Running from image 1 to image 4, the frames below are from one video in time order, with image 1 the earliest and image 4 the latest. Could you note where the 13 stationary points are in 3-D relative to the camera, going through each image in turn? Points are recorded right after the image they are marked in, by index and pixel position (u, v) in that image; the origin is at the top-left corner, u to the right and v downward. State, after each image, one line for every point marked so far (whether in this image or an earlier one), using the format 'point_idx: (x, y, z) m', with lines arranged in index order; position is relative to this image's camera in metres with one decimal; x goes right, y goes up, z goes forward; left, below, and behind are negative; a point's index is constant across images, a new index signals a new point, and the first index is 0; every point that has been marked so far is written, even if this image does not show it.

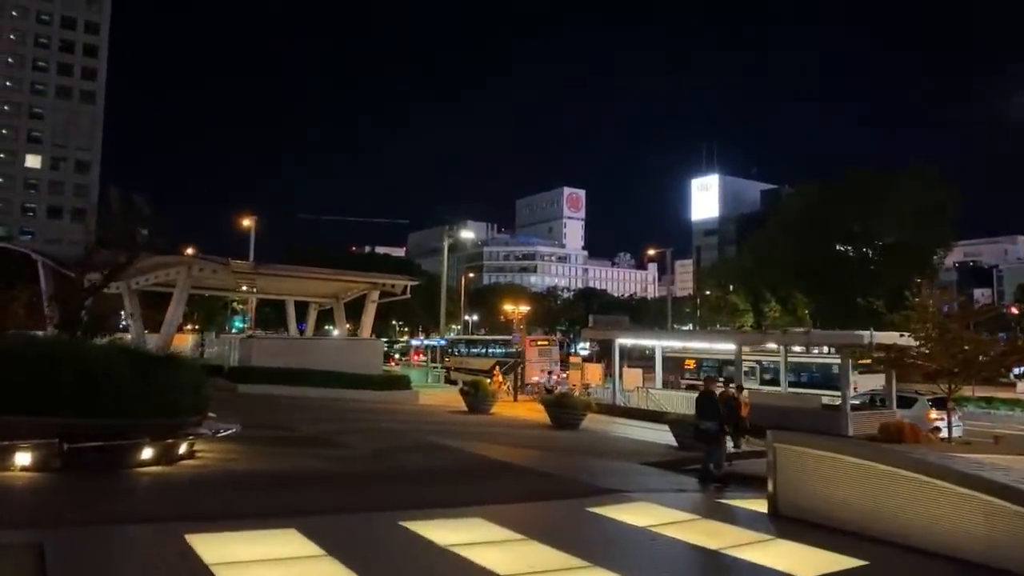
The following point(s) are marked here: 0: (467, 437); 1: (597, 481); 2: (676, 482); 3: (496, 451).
0: (-1.1, -3.8, +18.3) m
1: (+1.4, -3.2, +12.1) m
2: (+2.8, -3.3, +12.6) m
3: (-0.3, -3.6, +16.2) m
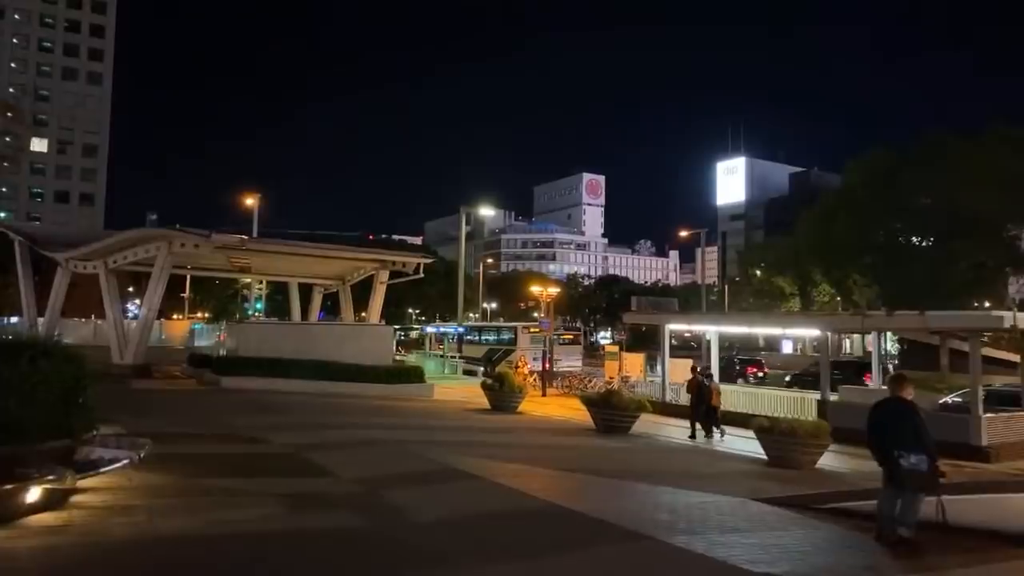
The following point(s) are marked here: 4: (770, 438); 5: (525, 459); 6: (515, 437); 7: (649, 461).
0: (-0.3, -3.1, +13.6) m
1: (+2.1, -2.6, +7.4) m
2: (+3.5, -2.7, +7.8) m
3: (+0.4, -2.9, +11.6) m
4: (+5.5, -3.2, +15.6) m
5: (+0.2, -3.2, +13.6) m
6: (+0.1, -3.4, +16.7) m
7: (+2.8, -3.6, +15.0) m
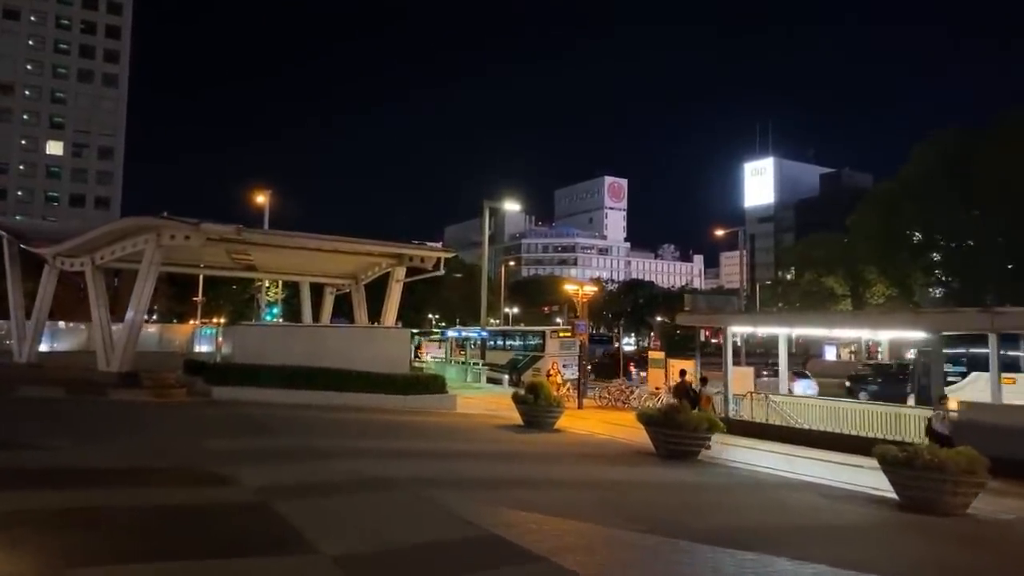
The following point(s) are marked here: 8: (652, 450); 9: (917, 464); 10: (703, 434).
0: (+0.5, -2.9, +9.9) m
1: (+2.7, -2.3, +3.6) m
2: (+4.1, -2.4, +4.0) m
3: (+1.1, -2.7, +7.8) m
4: (+6.3, -2.9, +11.7) m
5: (+1.0, -2.9, +9.8) m
6: (+0.9, -3.2, +13.0) m
7: (+3.6, -3.3, +11.2) m
8: (+3.3, -3.8, +17.3) m
9: (+6.4, -2.7, +11.6) m
10: (+4.2, -3.2, +16.4) m
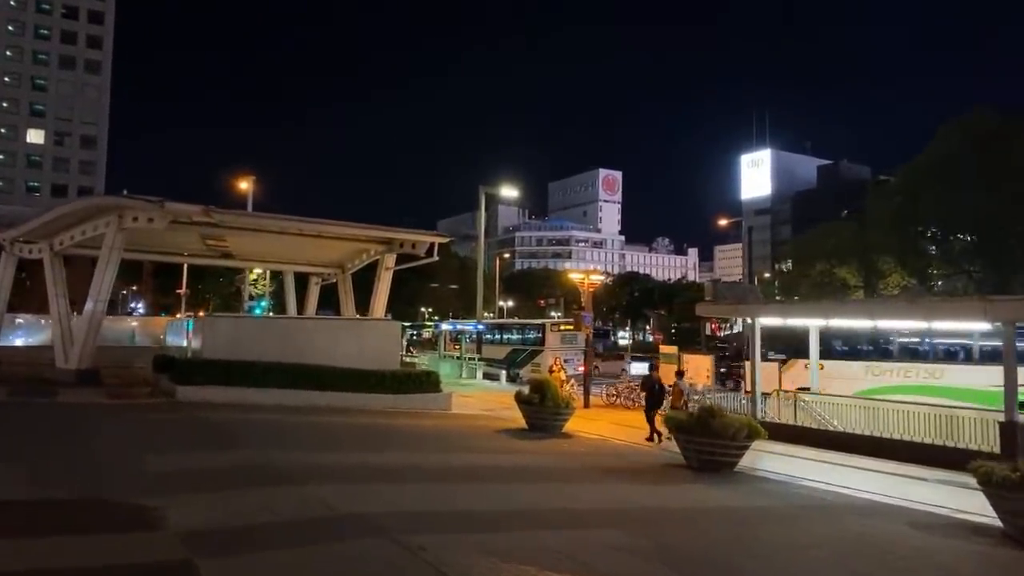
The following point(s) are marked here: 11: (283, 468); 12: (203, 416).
0: (+0.6, -2.6, +7.5) m
1: (+2.9, -2.1, +1.2) m
2: (+4.3, -2.2, +1.6) m
3: (+1.3, -2.4, +5.4) m
4: (+6.4, -2.7, +9.3) m
5: (+1.2, -2.7, +7.4) m
6: (+1.0, -2.9, +10.6) m
7: (+3.8, -3.1, +8.8) m
8: (+3.4, -3.5, +15.0) m
9: (+6.5, -2.5, +9.2) m
10: (+4.4, -2.9, +14.0) m
11: (-3.4, -2.6, +10.8) m
12: (-7.4, -3.0, +17.7) m
